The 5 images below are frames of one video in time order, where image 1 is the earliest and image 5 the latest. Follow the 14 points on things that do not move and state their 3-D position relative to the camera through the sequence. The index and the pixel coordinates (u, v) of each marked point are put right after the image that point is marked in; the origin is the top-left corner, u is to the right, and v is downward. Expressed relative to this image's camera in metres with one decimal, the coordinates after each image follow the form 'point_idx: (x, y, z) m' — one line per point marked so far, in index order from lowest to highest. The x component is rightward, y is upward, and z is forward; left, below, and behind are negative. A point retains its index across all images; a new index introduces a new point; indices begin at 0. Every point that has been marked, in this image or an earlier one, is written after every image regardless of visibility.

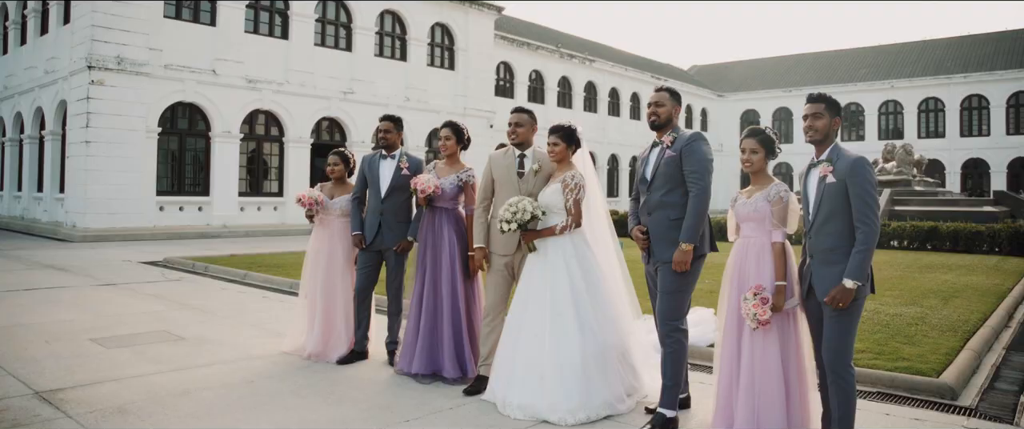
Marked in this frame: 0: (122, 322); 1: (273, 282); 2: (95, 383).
0: (-4.0, -1.1, +7.1) m
1: (-3.5, -1.0, +10.1) m
2: (-2.9, -1.2, +4.8) m
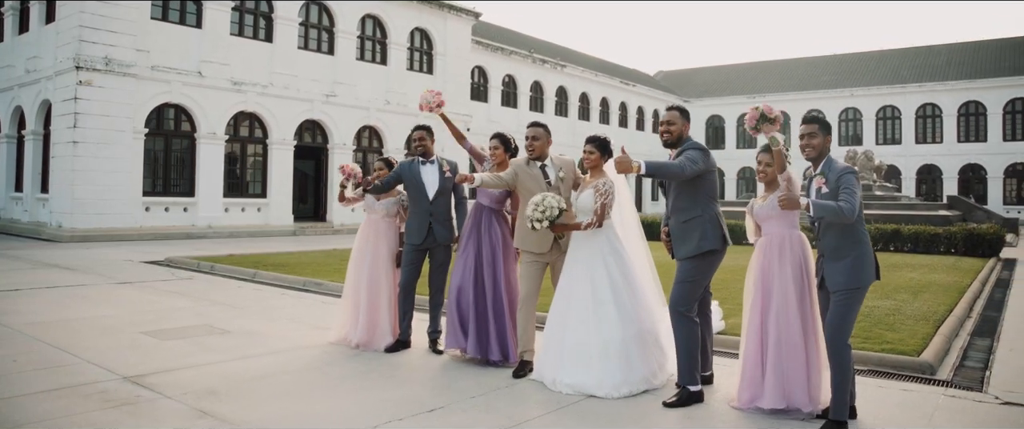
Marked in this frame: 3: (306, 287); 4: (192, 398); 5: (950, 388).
0: (-3.8, -1.1, +7.5) m
1: (-3.5, -1.0, +10.5) m
2: (-2.6, -1.2, +5.3) m
3: (-3.0, -1.1, +10.2) m
4: (-2.1, -1.2, +4.5) m
5: (+3.0, -1.2, +4.7) m
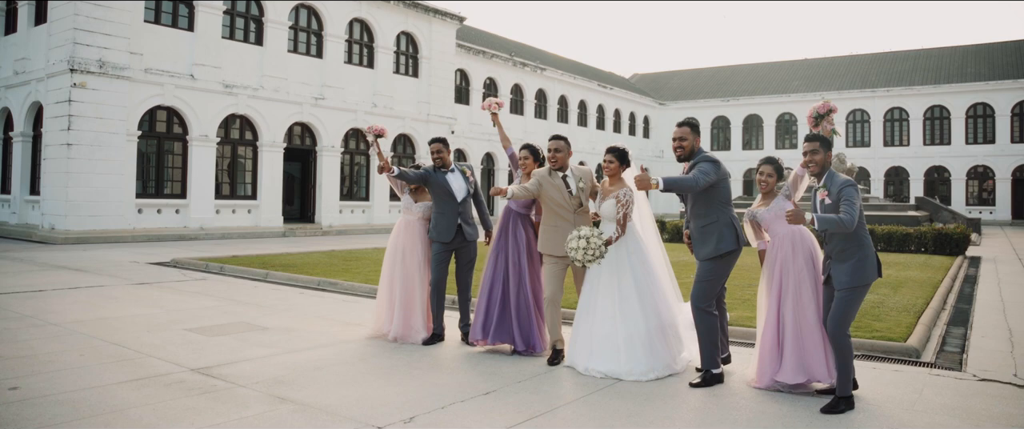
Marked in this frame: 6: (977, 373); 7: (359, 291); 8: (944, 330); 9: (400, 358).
0: (-3.6, -1.2, +7.9) m
1: (-3.4, -1.0, +10.9) m
2: (-2.3, -1.2, +5.7) m
3: (-2.9, -1.1, +10.6) m
4: (-1.8, -1.2, +5.0) m
5: (+3.3, -1.2, +5.3) m
6: (+3.5, -1.2, +5.2) m
7: (-2.2, -1.1, +10.1) m
8: (+4.4, -1.2, +7.0) m
9: (-1.0, -1.2, +6.0) m
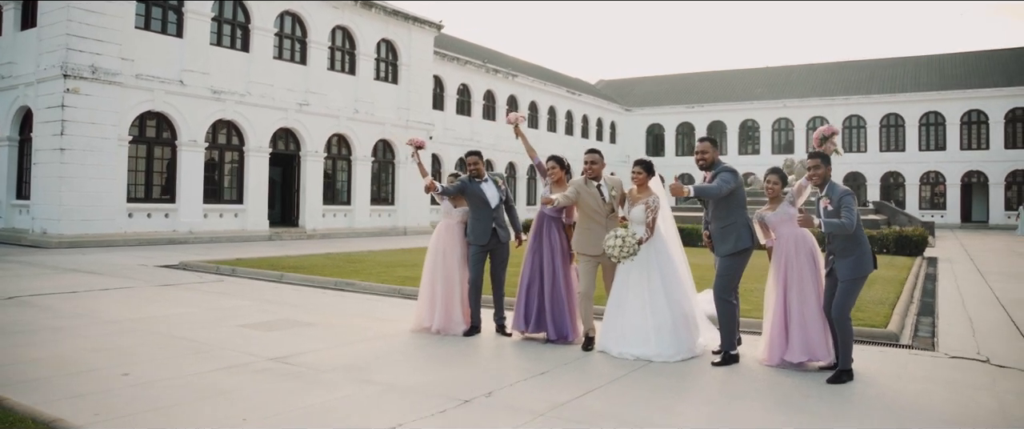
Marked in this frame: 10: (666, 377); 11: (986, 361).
0: (-3.4, -1.2, +8.5) m
1: (-3.3, -1.1, +11.5) m
2: (-1.9, -1.3, +6.4) m
3: (-2.8, -1.2, +11.2) m
4: (-1.4, -1.3, +5.7) m
5: (+3.6, -1.2, +6.3) m
6: (+3.9, -1.2, +6.1) m
7: (-2.1, -1.2, +10.7) m
8: (+4.7, -1.2, +8.0) m
9: (-0.6, -1.3, +6.7) m
10: (+1.2, -1.3, +5.5) m
11: (+4.0, -1.2, +5.8) m
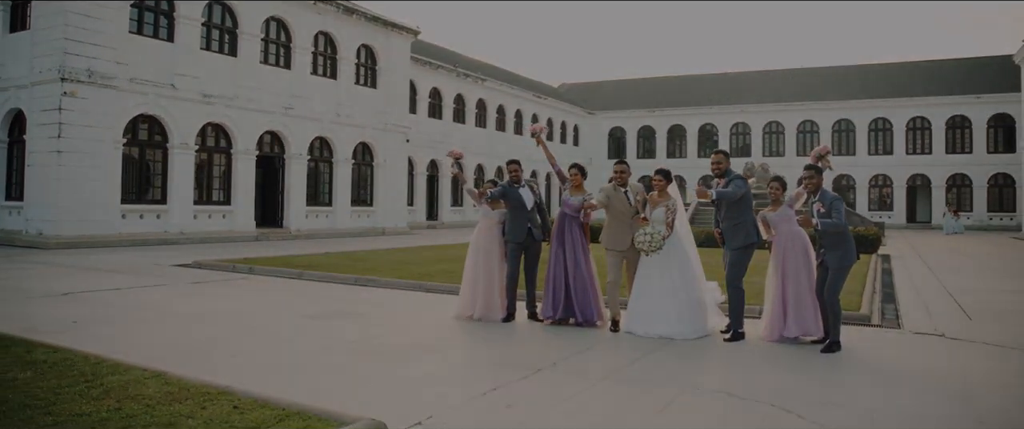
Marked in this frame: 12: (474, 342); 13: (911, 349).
0: (-3.1, -1.2, +9.4) m
1: (-3.2, -1.1, +12.4) m
2: (-1.5, -1.3, +7.3) m
3: (-2.7, -1.2, +12.1) m
4: (-0.9, -1.3, +6.7) m
5: (+4.1, -1.2, +7.6) m
6: (+4.3, -1.2, +7.5) m
7: (-1.9, -1.2, +11.7) m
8: (+5.0, -1.2, +9.3) m
9: (-0.2, -1.3, +7.8) m
10: (+1.7, -1.3, +6.7) m
11: (+4.5, -1.3, +7.2) m
12: (-0.4, -1.3, +7.2) m
13: (+3.7, -1.3, +6.5) m
